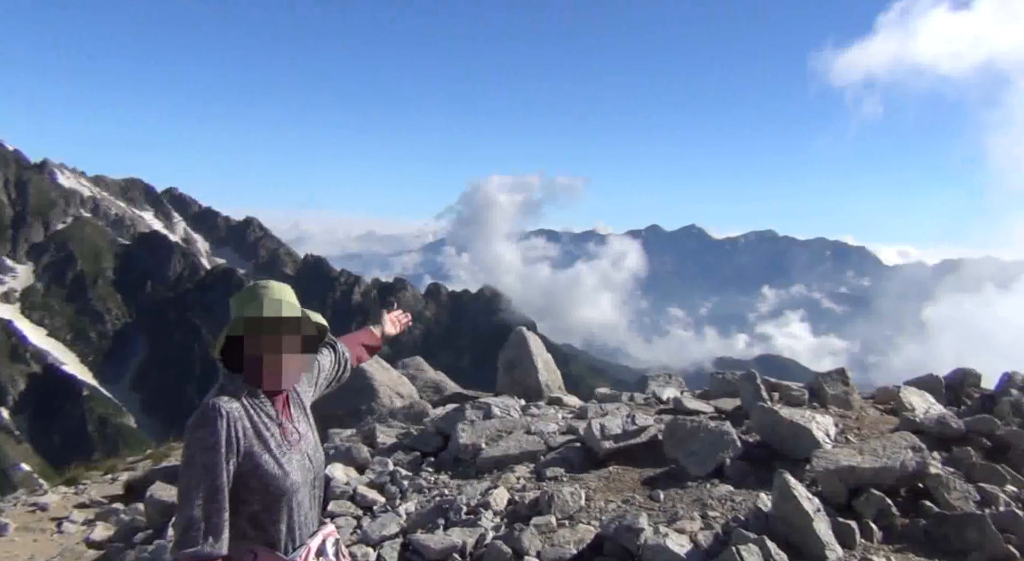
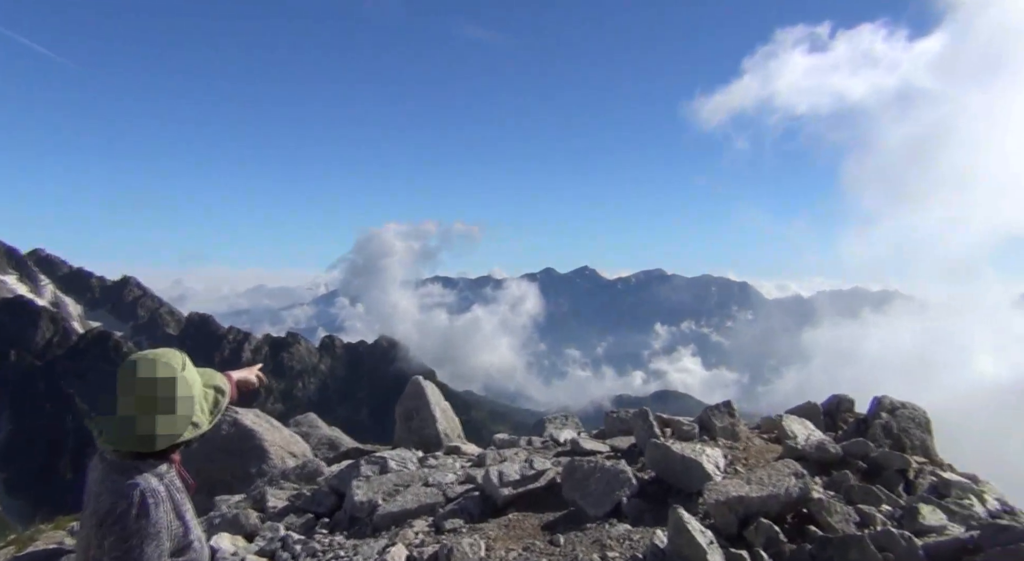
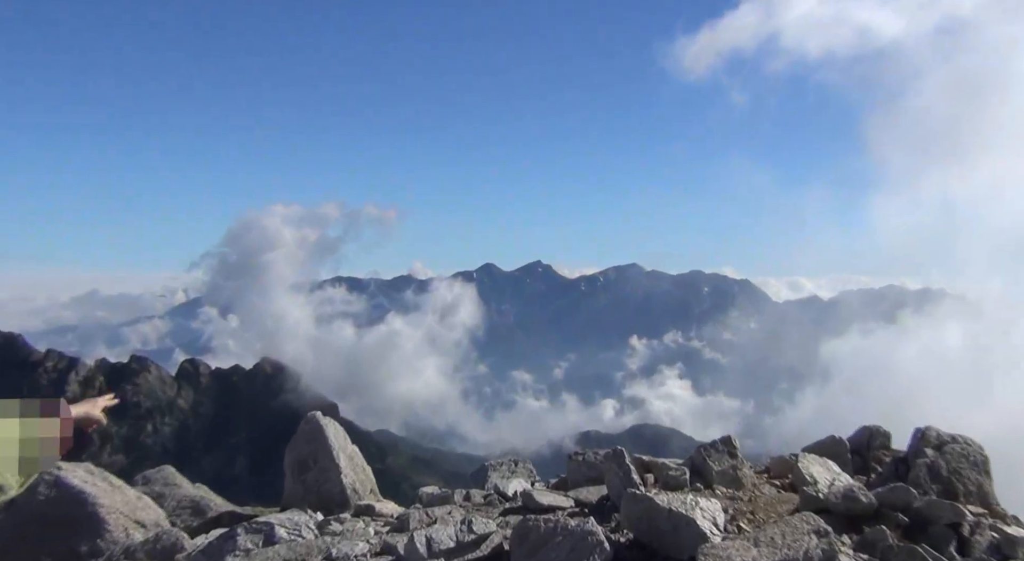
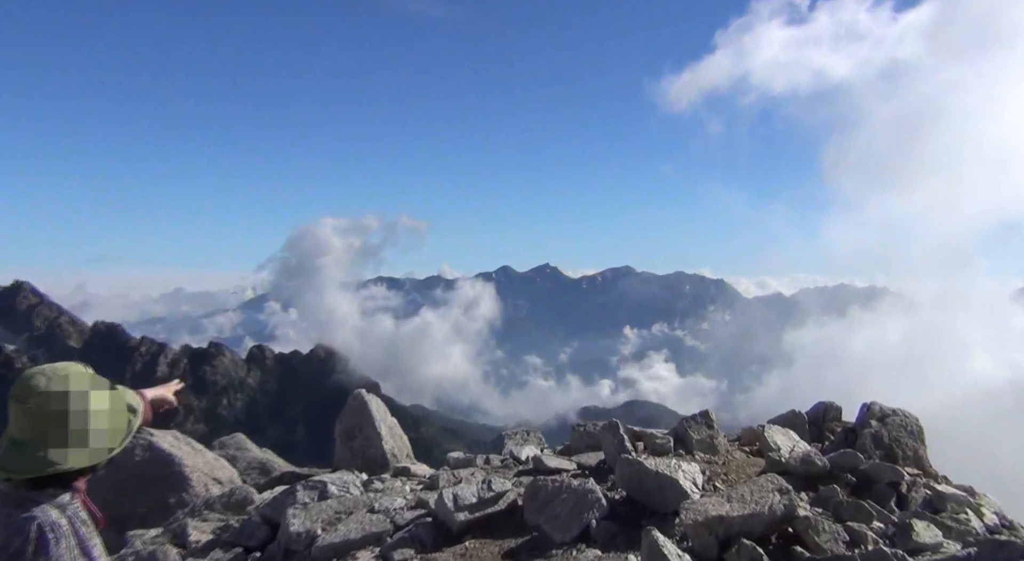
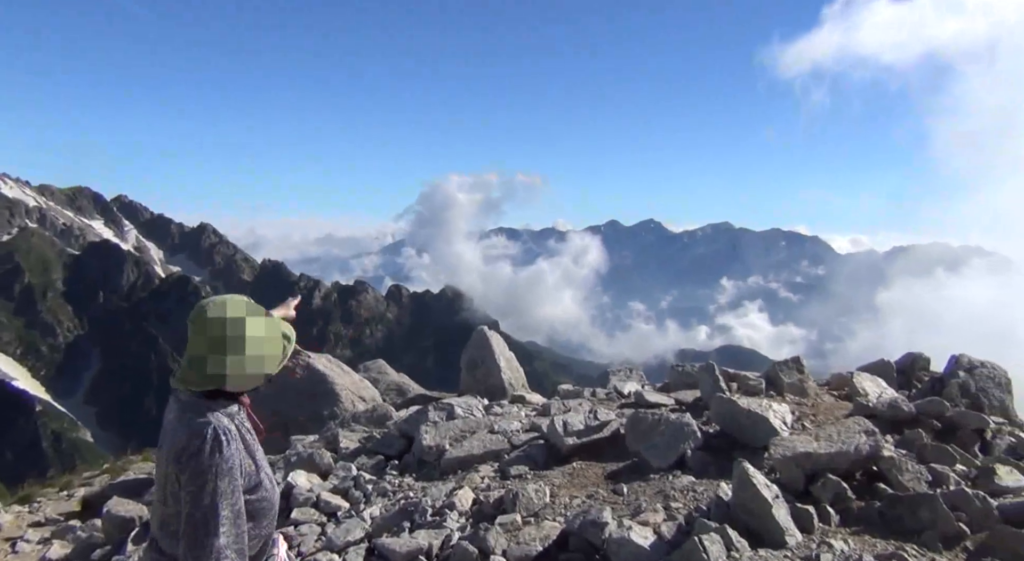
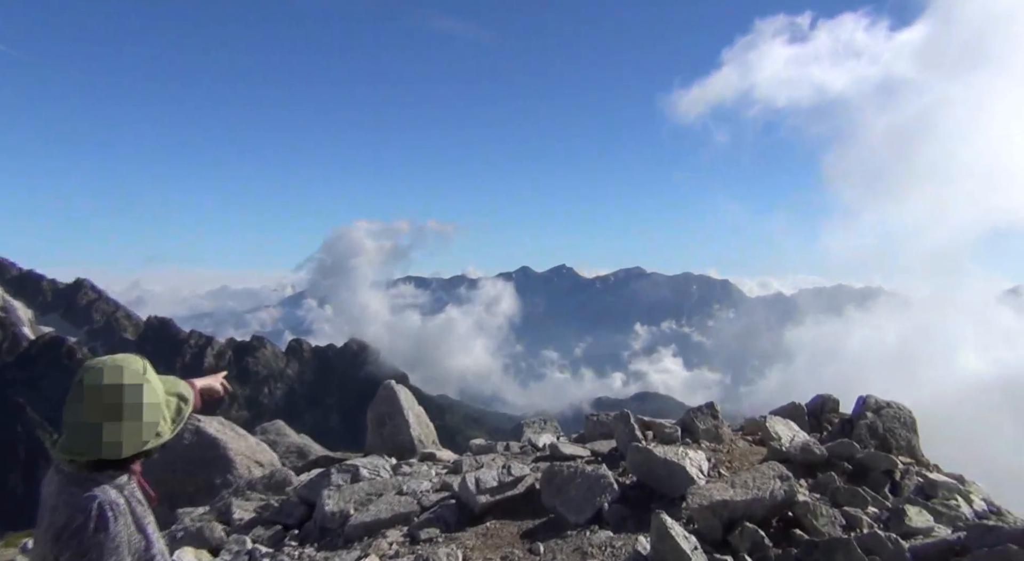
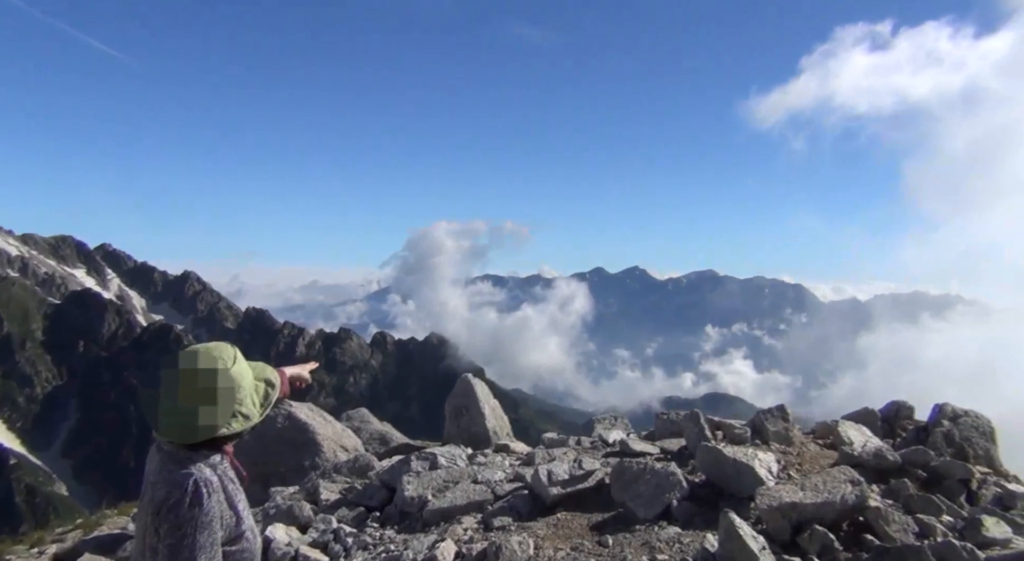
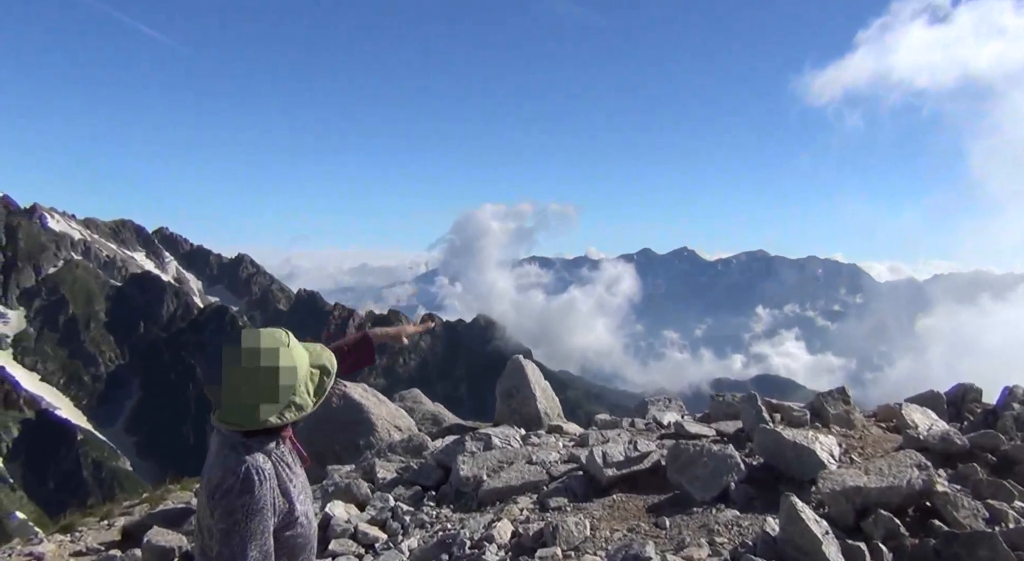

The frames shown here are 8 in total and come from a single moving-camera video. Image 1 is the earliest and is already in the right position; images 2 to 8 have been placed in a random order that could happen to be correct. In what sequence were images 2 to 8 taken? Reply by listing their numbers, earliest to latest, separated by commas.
5, 8, 7, 2, 6, 4, 3
